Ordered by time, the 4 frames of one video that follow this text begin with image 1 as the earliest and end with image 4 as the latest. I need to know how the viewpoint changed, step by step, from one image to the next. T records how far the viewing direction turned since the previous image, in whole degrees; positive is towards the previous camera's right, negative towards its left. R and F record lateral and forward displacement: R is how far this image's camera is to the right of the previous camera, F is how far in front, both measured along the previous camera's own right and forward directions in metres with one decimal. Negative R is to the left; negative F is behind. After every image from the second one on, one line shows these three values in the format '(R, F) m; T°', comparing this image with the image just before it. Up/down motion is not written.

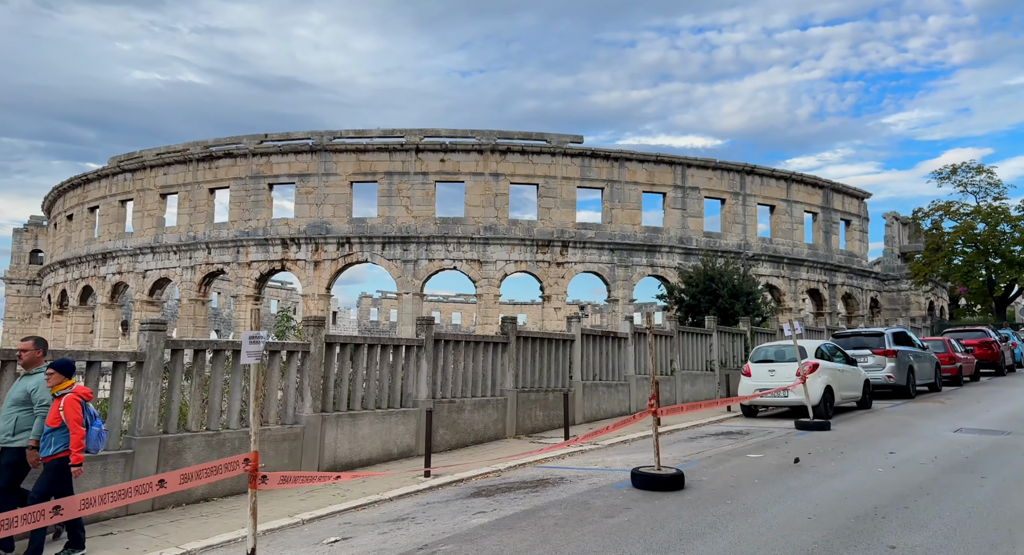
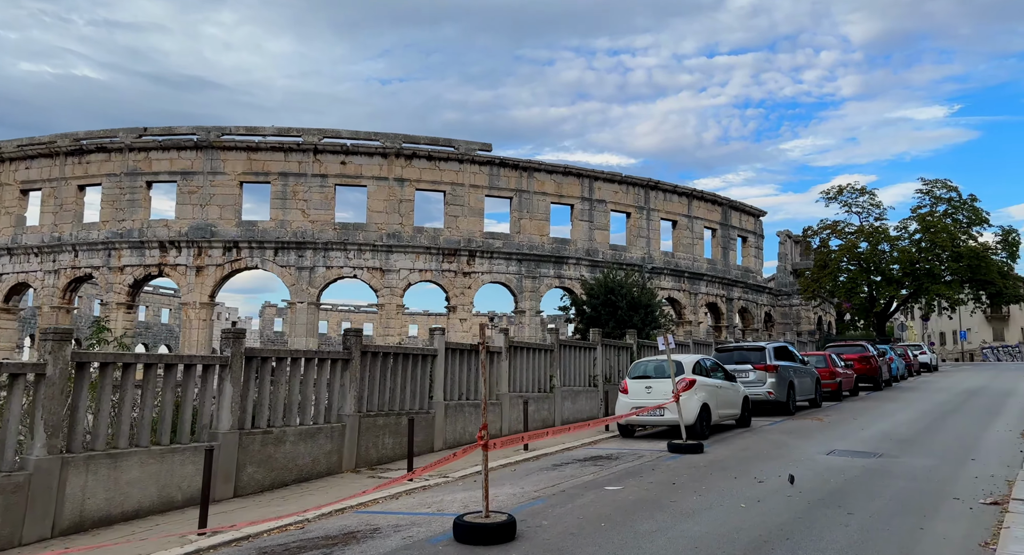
(+1.1, +1.8) m; +6°
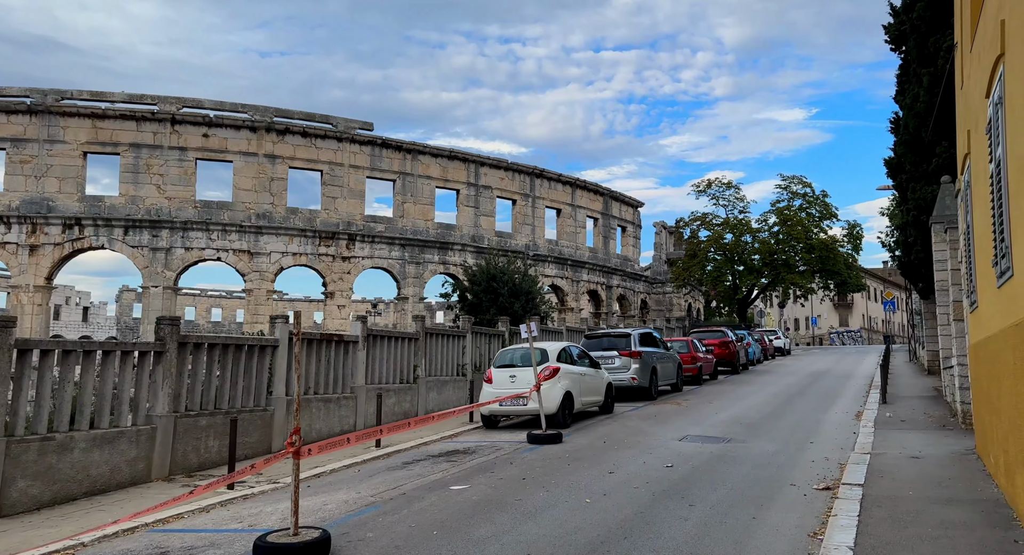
(+0.6, +1.1) m; +8°
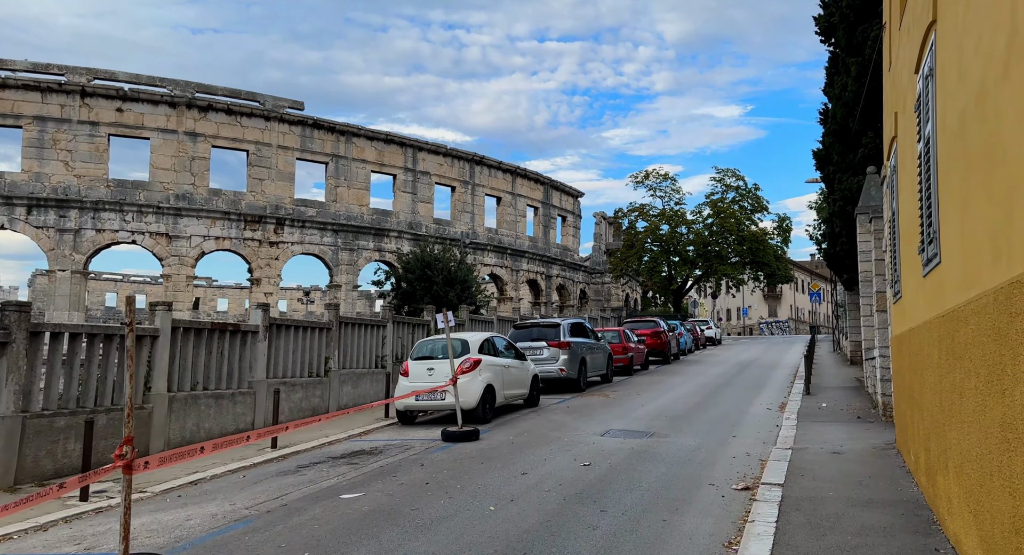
(+0.5, +1.0) m; +4°
